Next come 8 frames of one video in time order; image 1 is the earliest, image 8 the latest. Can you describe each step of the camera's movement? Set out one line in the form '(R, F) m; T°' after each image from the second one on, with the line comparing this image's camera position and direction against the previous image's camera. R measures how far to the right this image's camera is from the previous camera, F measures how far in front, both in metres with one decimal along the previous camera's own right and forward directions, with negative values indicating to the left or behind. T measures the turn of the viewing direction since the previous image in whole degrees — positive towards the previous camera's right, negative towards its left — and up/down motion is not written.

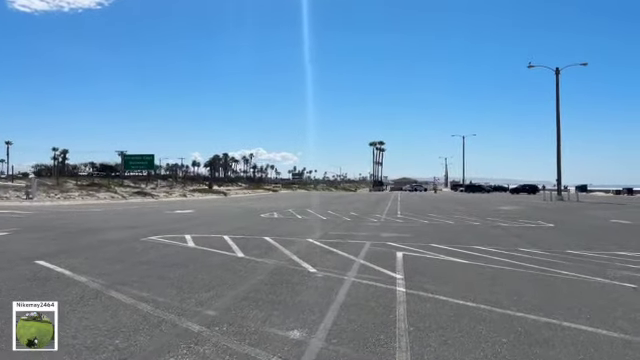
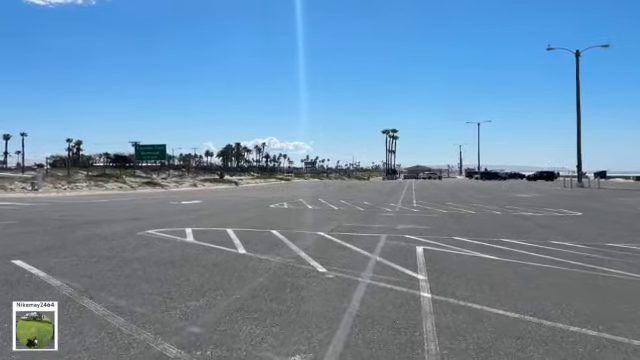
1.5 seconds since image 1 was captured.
(+0.1, +1.5) m; -1°
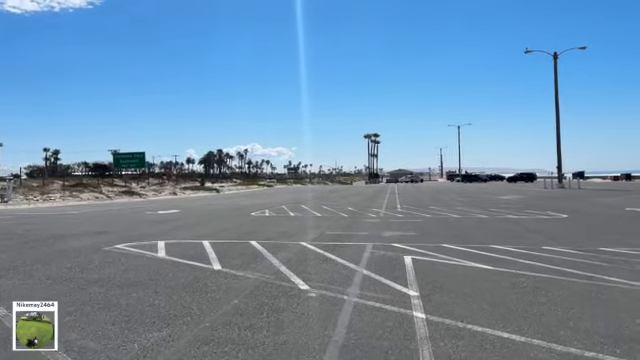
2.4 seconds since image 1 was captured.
(+0.1, +0.9) m; +2°
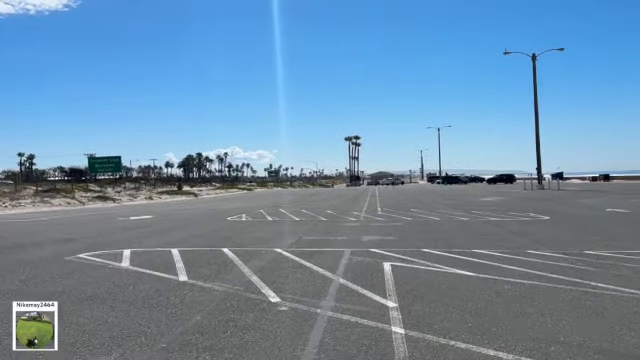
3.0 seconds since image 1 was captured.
(+0.2, +0.7) m; +2°
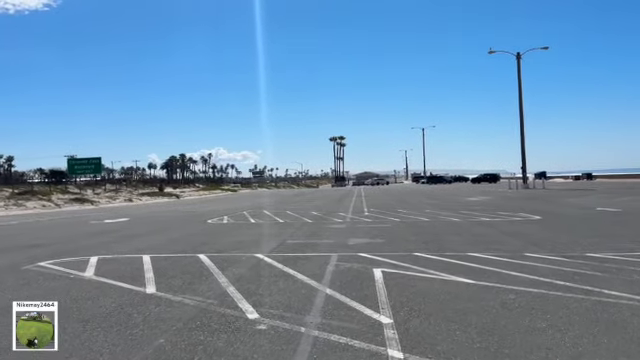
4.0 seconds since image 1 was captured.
(0.0, +1.0) m; +2°
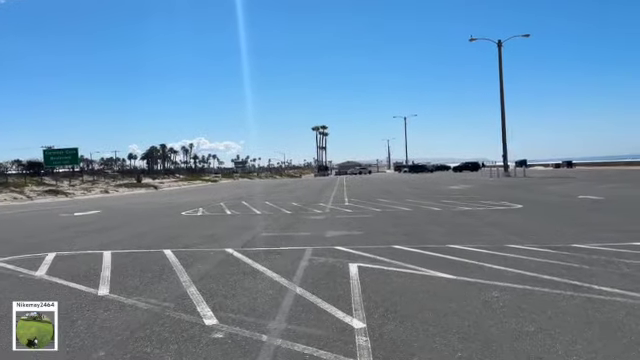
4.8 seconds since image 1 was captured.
(+0.2, +0.8) m; +2°
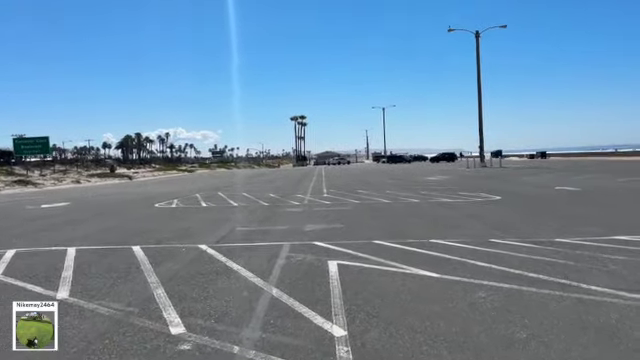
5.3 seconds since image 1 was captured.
(0.0, +0.5) m; +2°
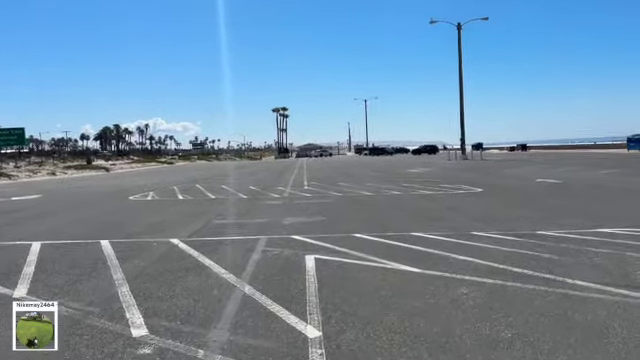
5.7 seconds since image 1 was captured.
(+0.1, +0.4) m; +2°
